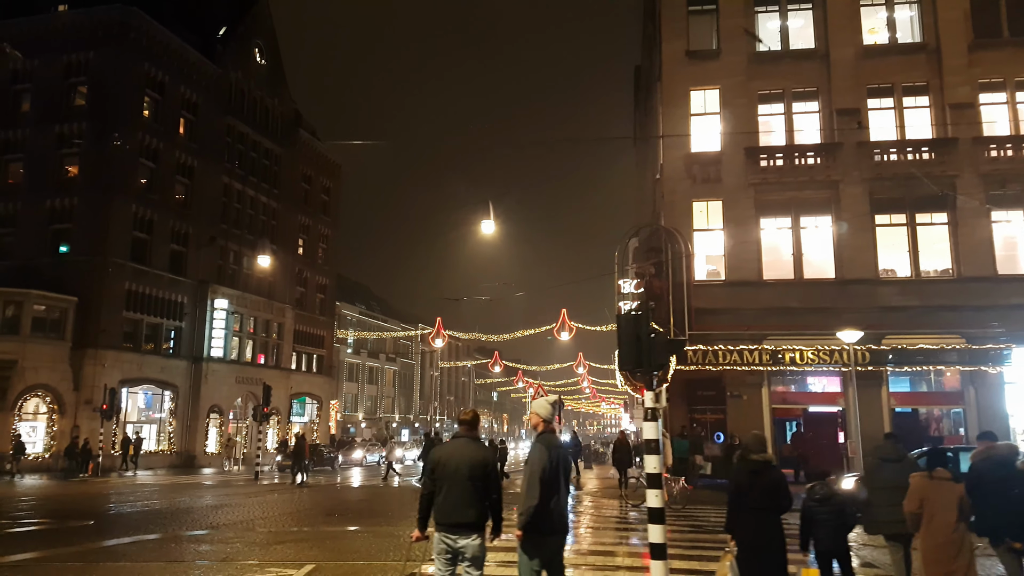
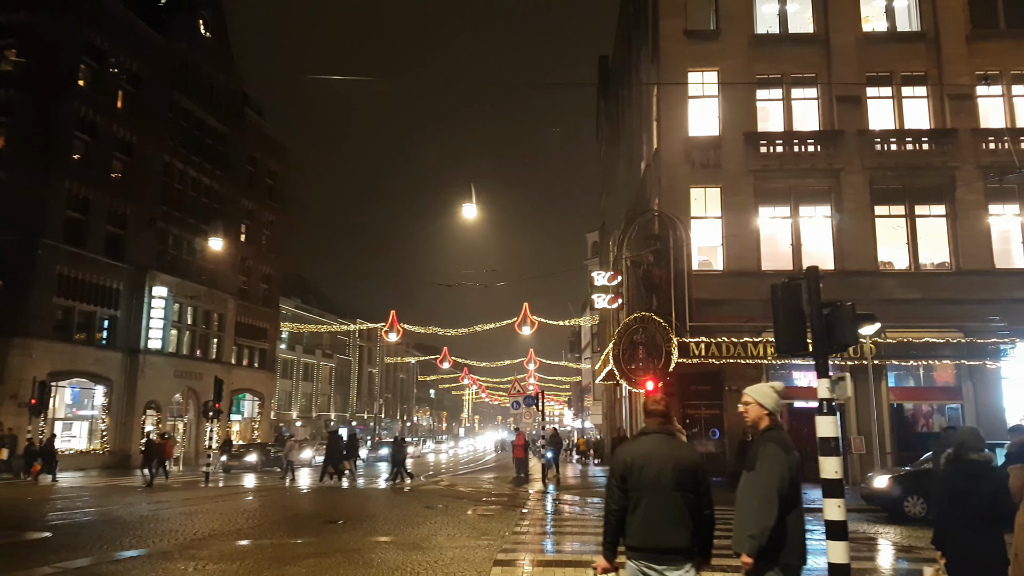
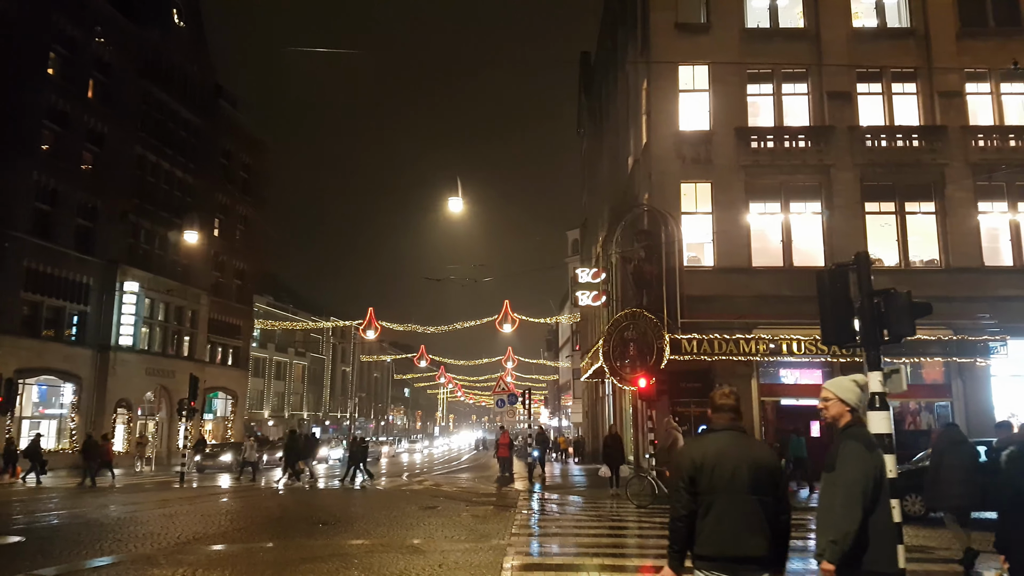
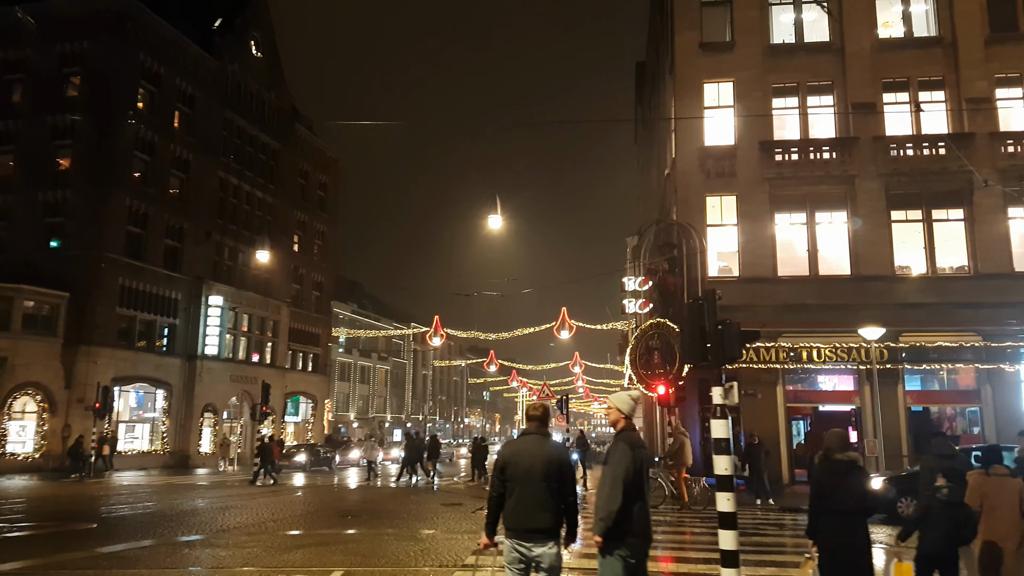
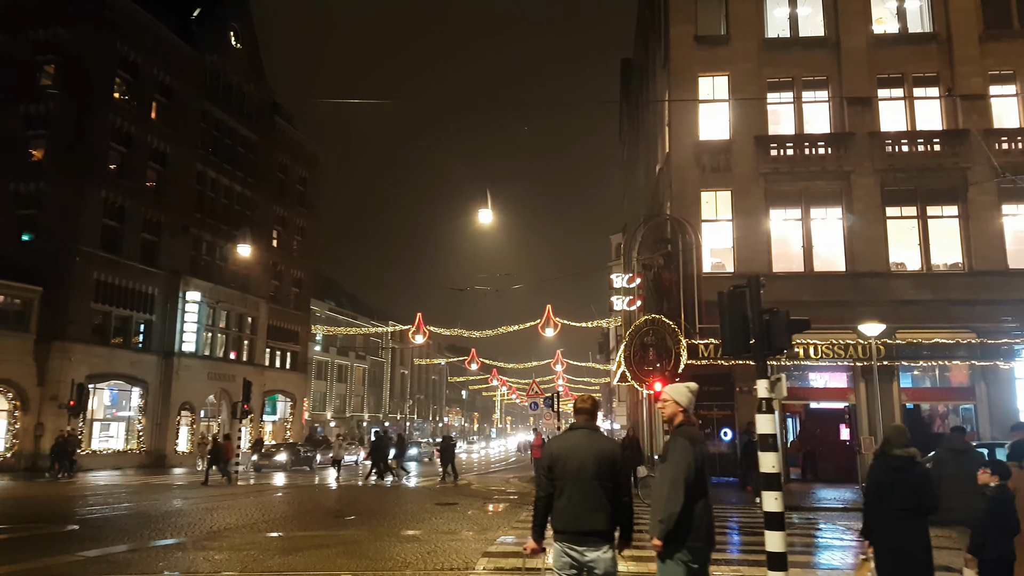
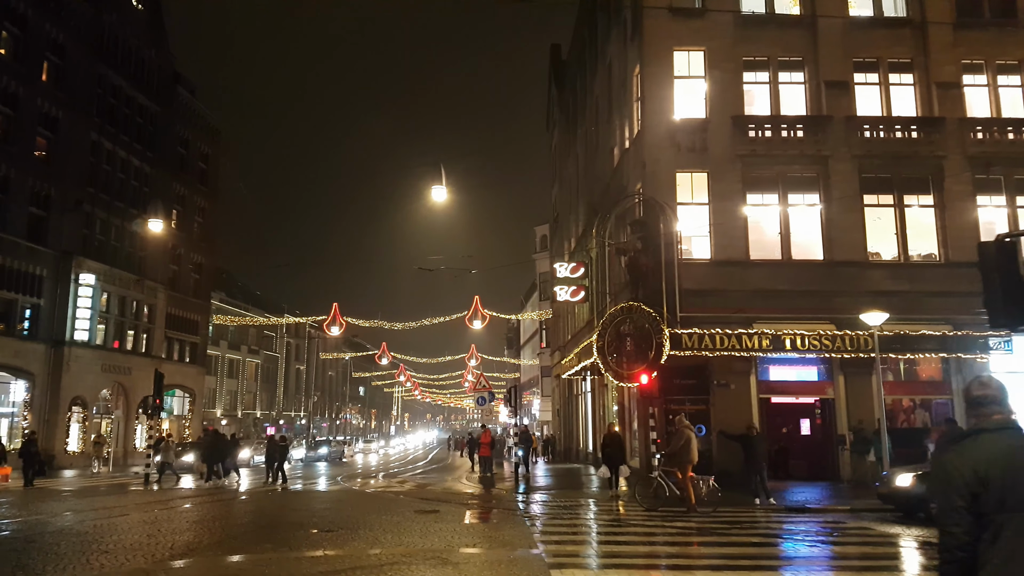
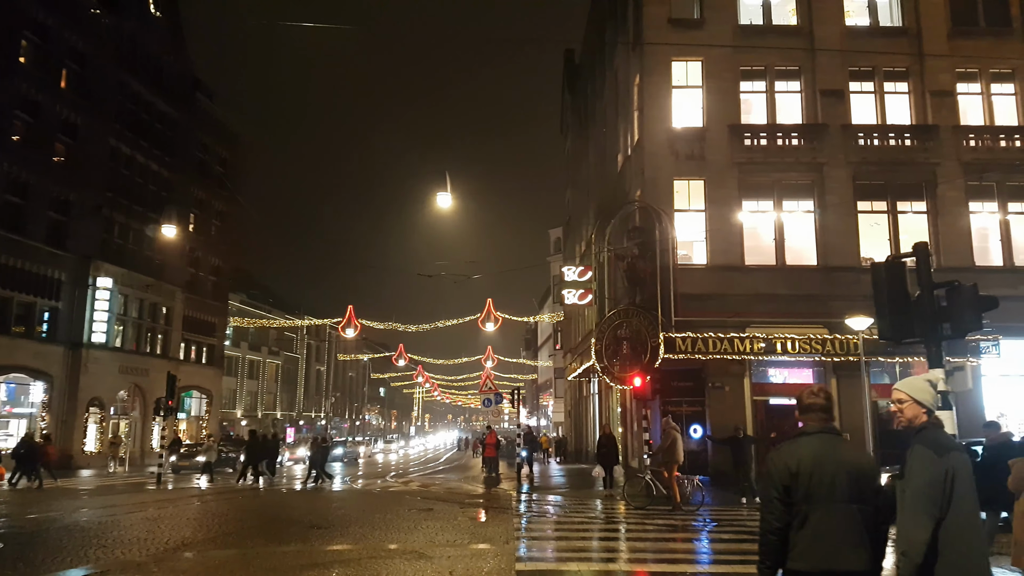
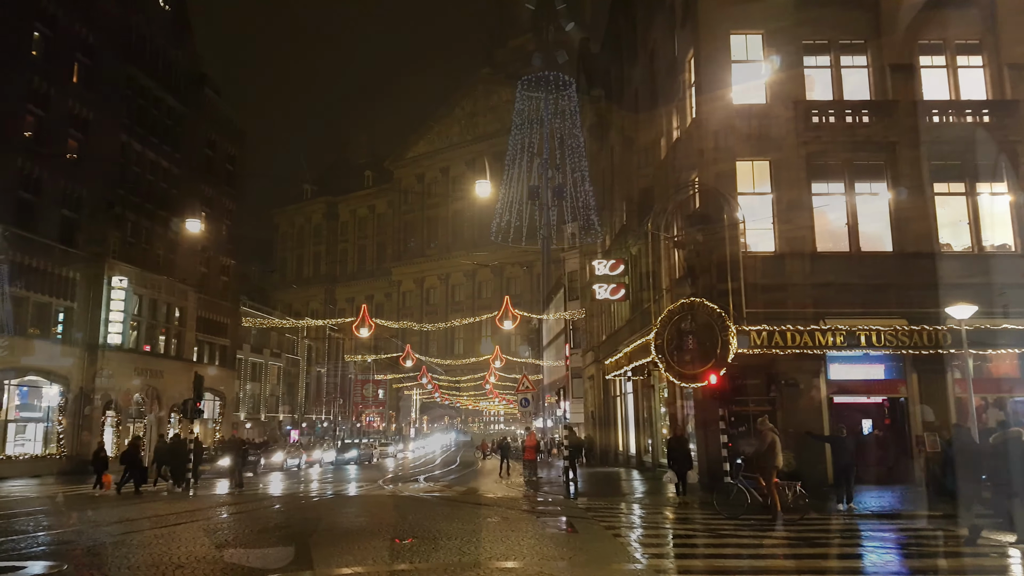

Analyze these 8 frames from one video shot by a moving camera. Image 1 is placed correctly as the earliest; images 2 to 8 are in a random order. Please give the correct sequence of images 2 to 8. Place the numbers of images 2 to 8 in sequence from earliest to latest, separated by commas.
4, 5, 2, 3, 7, 6, 8
